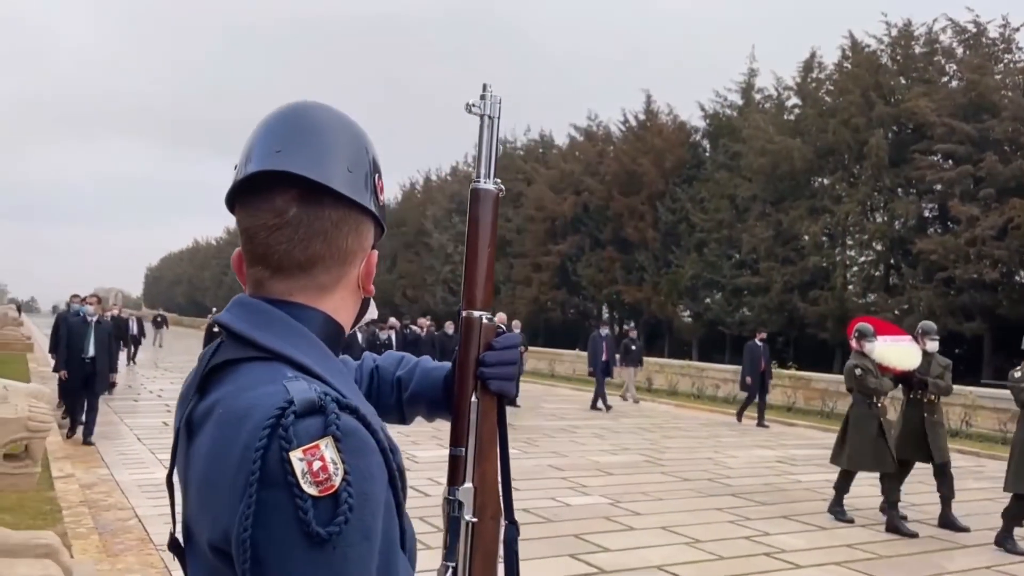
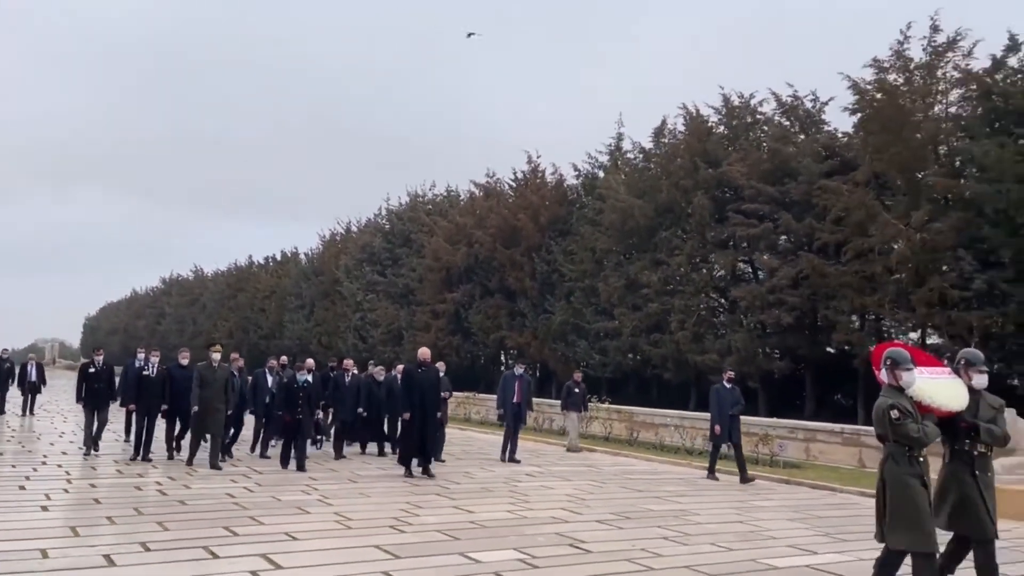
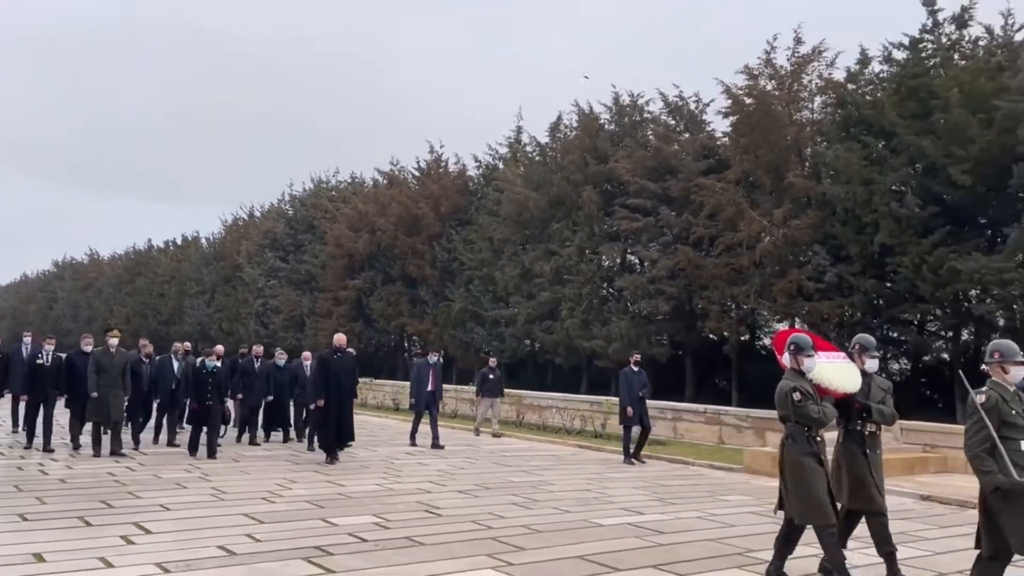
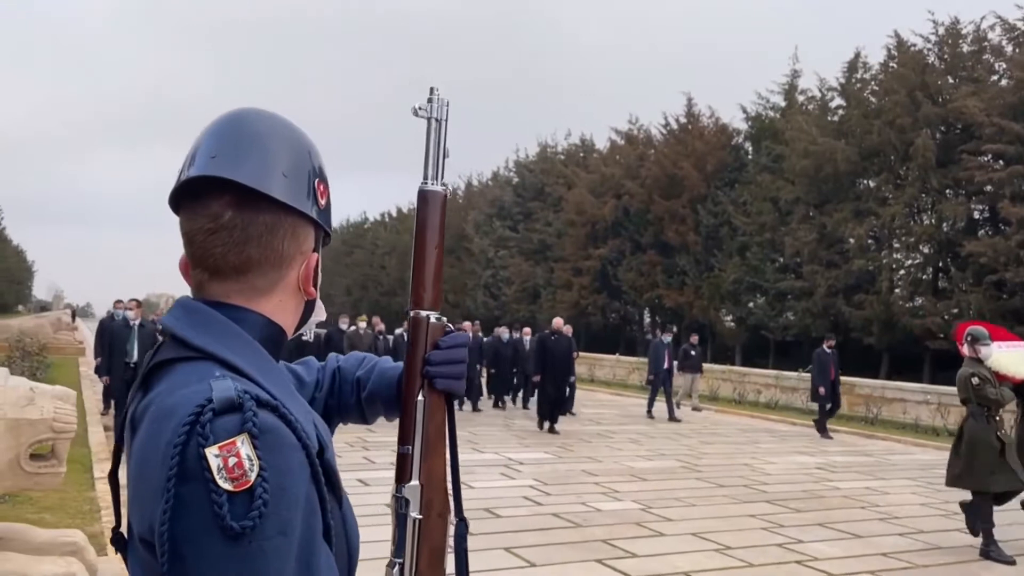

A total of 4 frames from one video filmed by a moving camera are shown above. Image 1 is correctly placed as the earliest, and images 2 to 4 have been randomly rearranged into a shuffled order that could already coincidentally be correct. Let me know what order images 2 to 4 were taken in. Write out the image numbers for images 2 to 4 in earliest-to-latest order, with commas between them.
4, 2, 3
